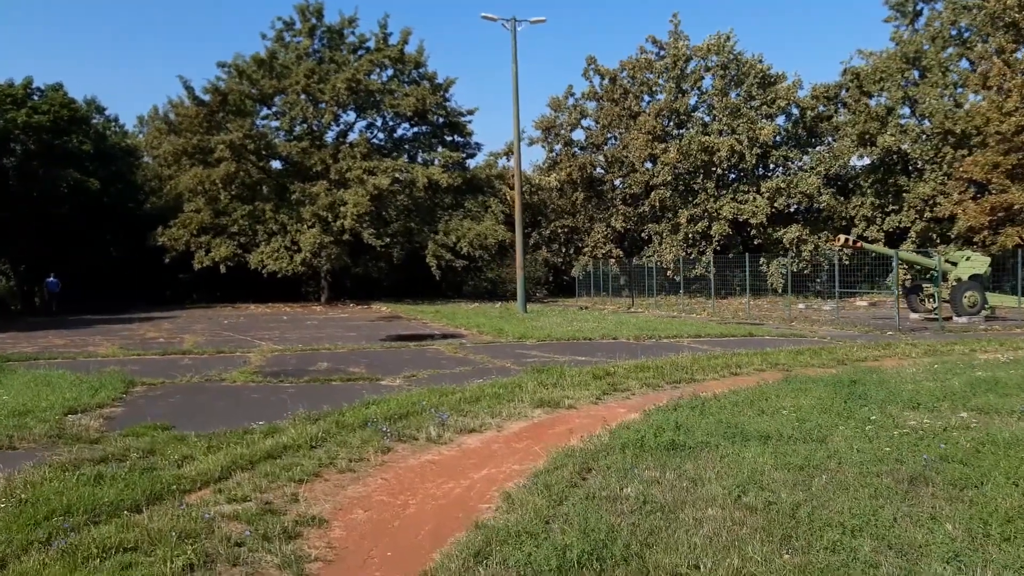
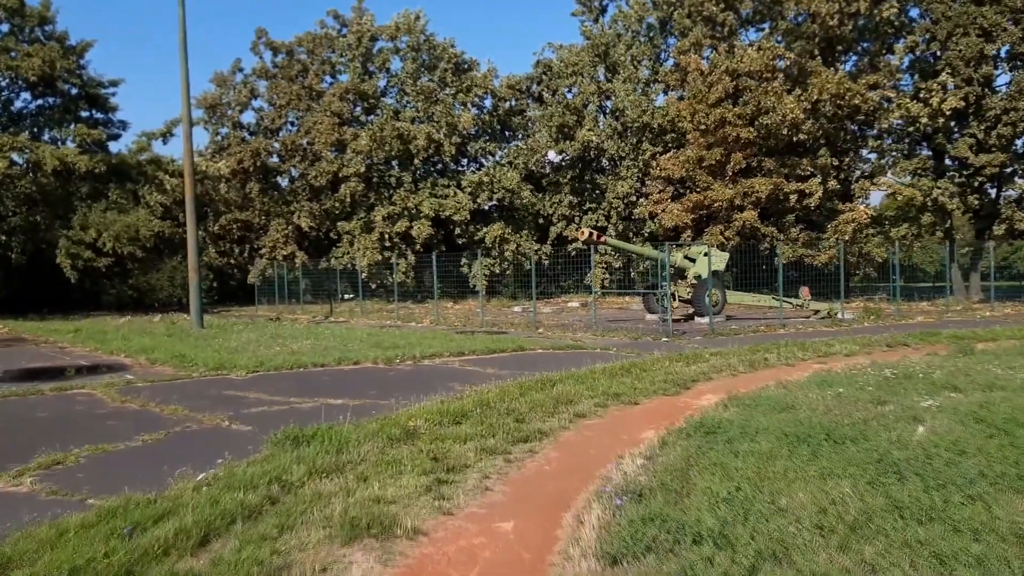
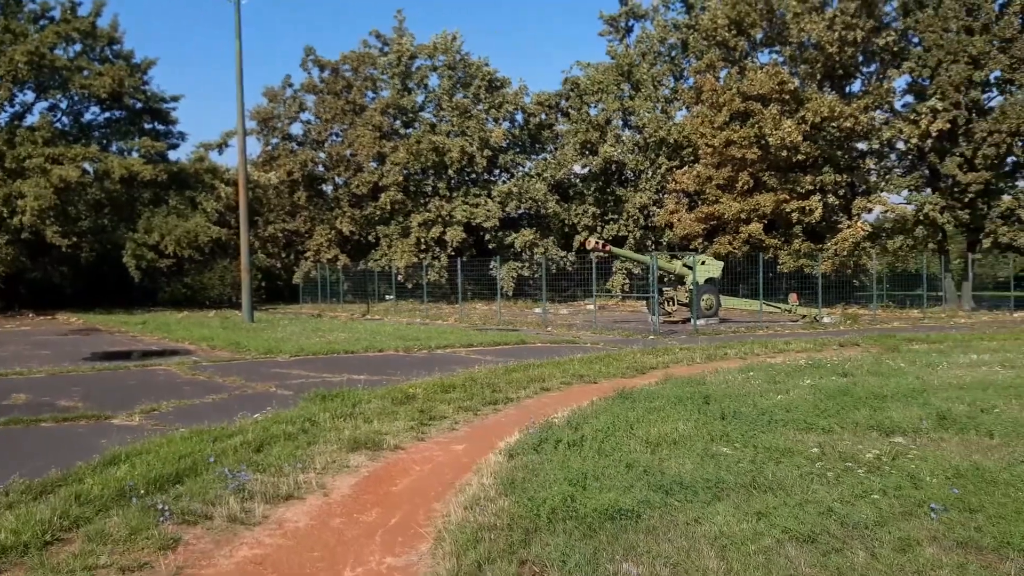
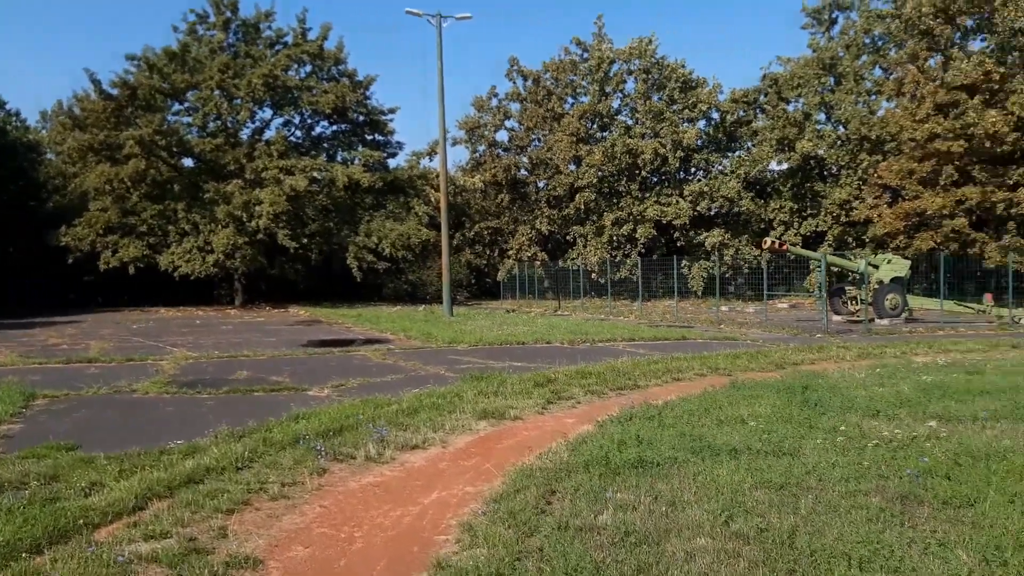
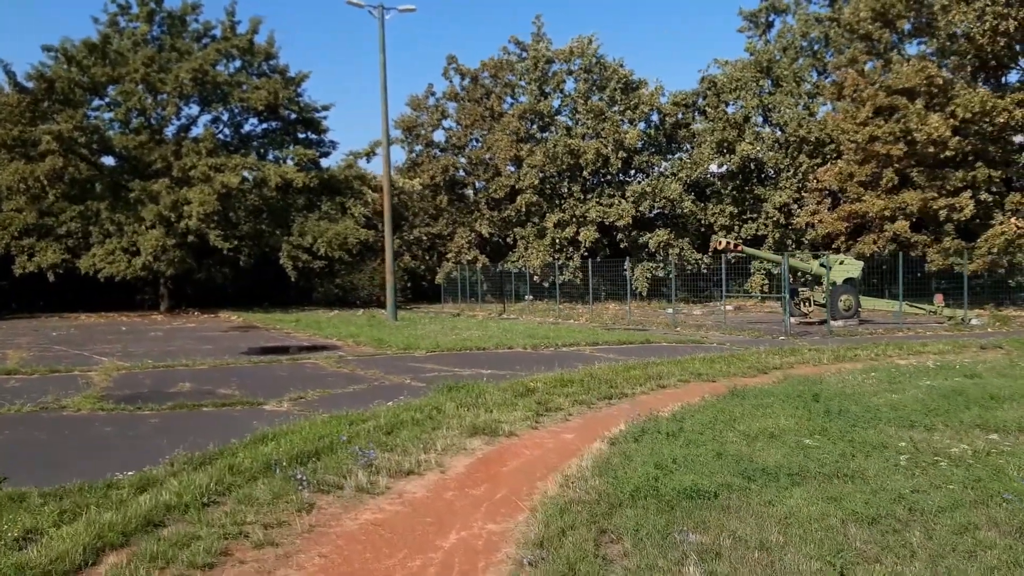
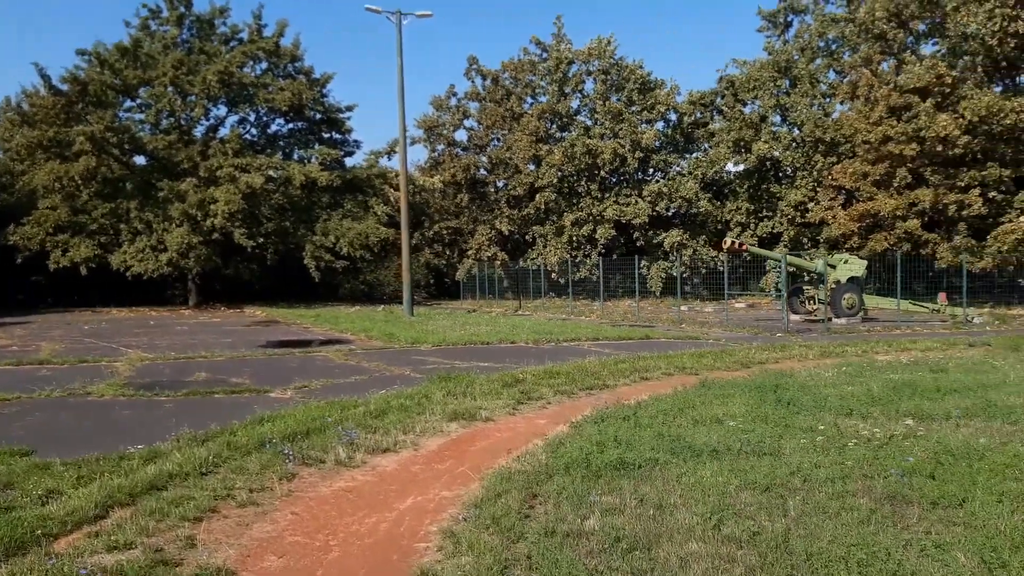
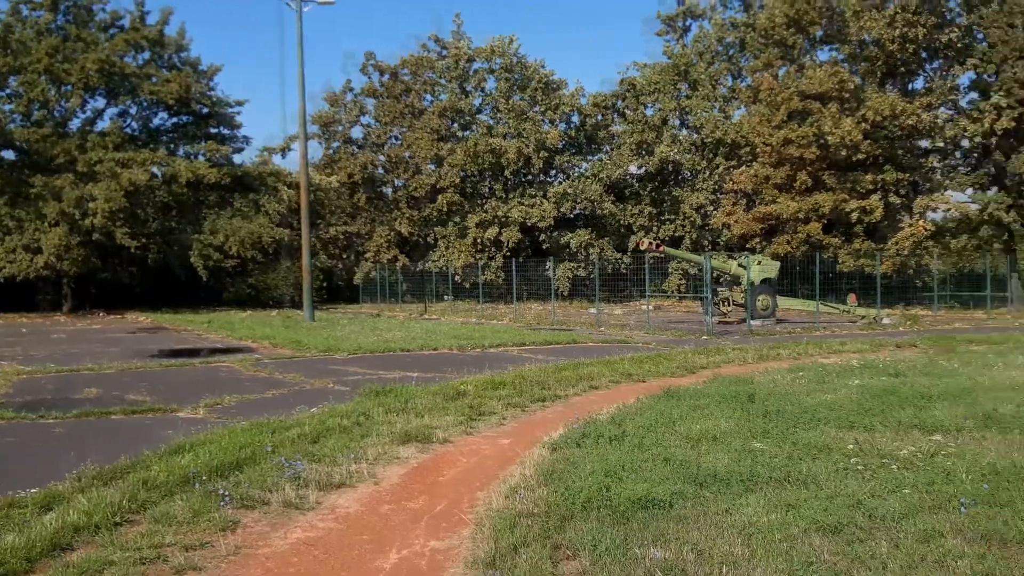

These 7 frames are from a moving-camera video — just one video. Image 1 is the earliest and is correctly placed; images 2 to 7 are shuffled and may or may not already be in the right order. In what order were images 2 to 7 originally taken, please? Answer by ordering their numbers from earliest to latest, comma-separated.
4, 6, 5, 7, 3, 2
